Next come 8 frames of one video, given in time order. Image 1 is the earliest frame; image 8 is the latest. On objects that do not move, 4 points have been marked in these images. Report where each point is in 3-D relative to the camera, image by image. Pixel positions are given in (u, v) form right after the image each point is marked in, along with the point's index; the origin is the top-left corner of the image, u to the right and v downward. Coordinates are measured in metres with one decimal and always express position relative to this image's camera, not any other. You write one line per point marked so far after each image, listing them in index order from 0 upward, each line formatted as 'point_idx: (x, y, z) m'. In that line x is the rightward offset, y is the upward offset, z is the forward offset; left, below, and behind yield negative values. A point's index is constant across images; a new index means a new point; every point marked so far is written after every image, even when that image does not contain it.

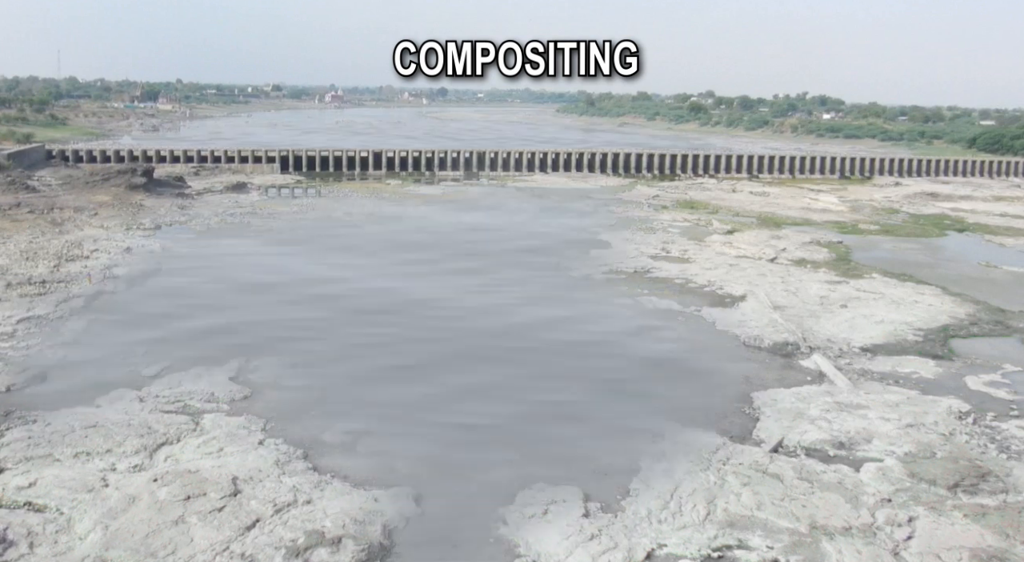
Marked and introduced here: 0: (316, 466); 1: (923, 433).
0: (-2.3, -2.1, +9.2) m
1: (+5.0, -1.9, +9.7) m
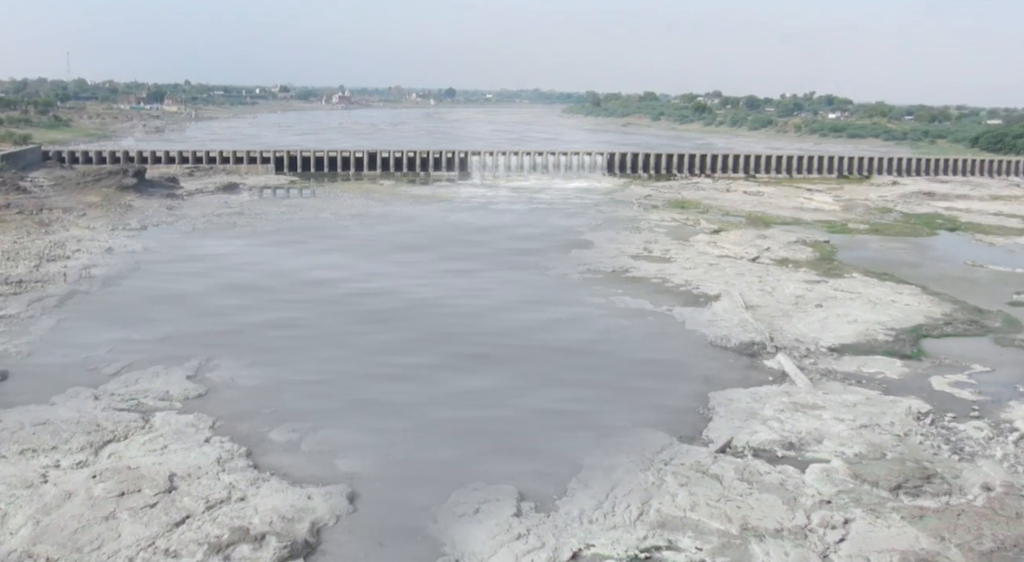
0: (-3.0, -2.1, +9.2) m
1: (+4.4, -1.8, +9.6) m
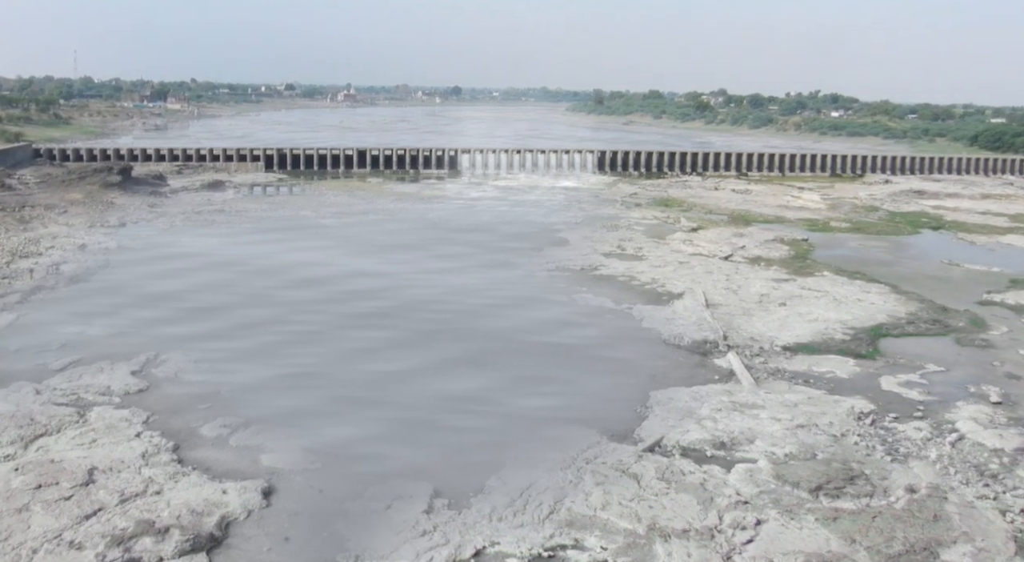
0: (-3.8, -2.0, +9.2) m
1: (+3.6, -1.8, +9.5) m
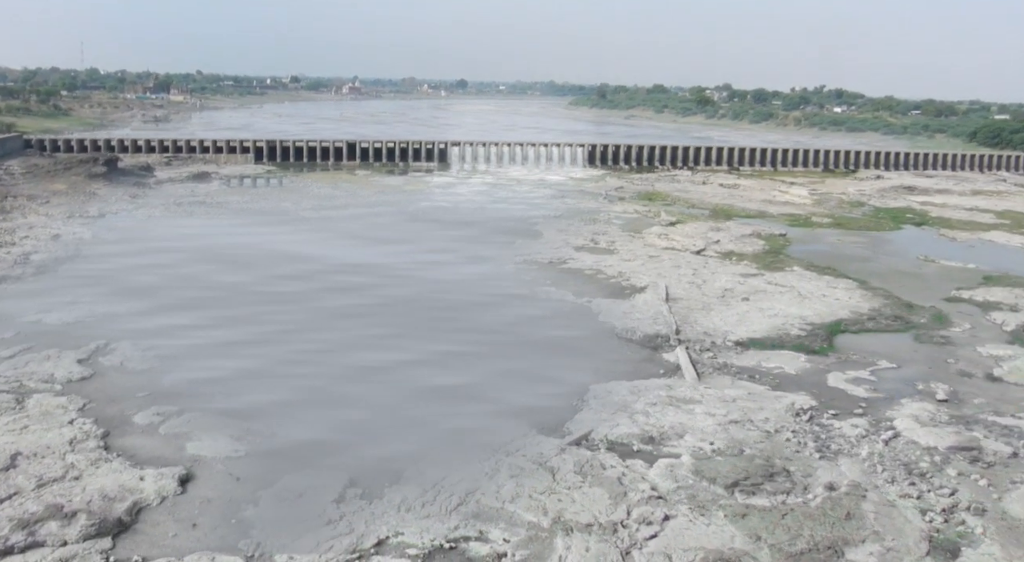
0: (-4.7, -1.9, +9.2) m
1: (+2.7, -1.7, +9.3) m
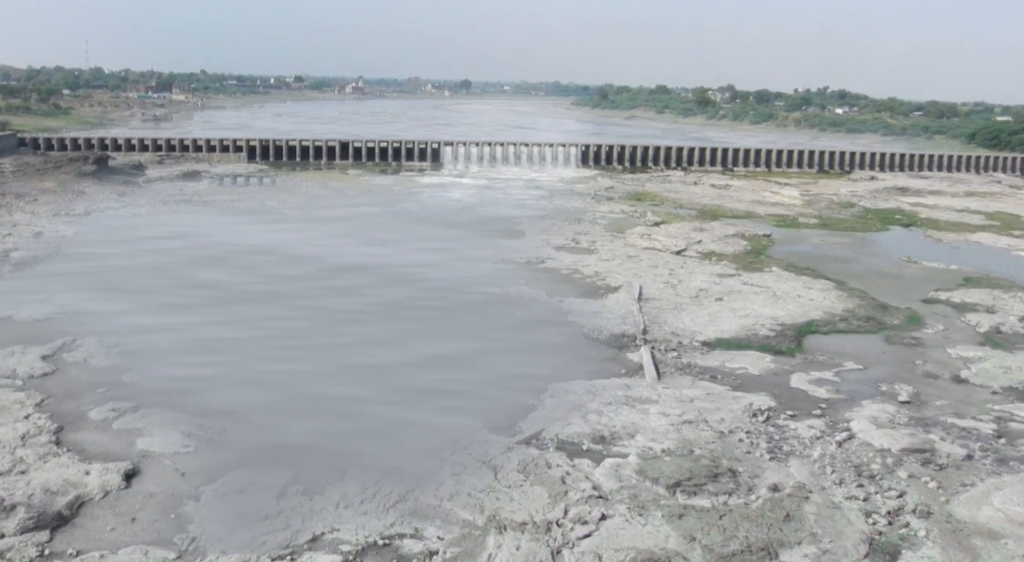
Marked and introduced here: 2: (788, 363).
0: (-5.2, -1.8, +9.2) m
1: (+2.2, -1.7, +9.3) m
2: (+4.1, -1.2, +11.7) m
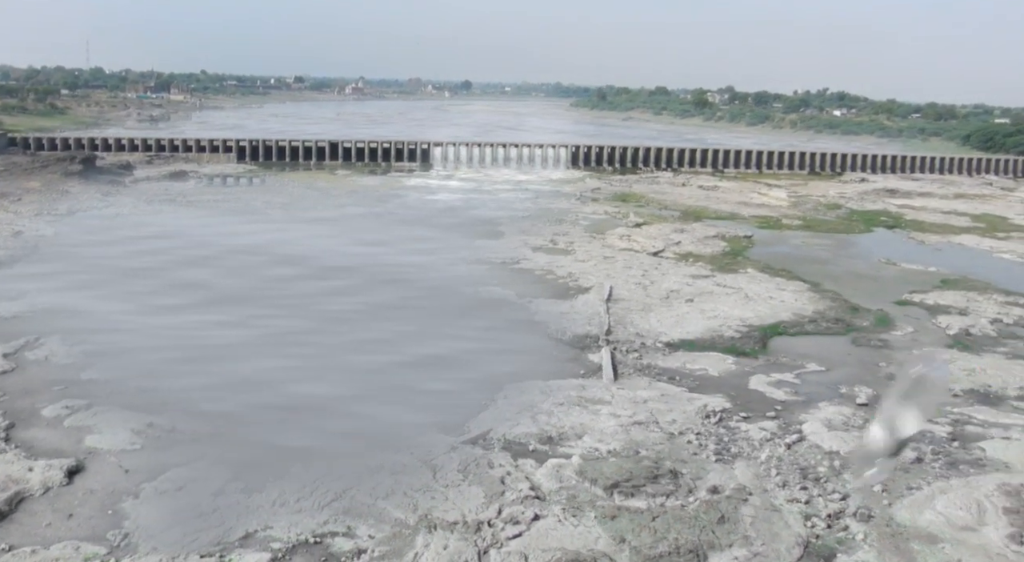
0: (-5.8, -1.8, +9.2) m
1: (+1.6, -1.7, +9.2) m
2: (+3.5, -1.2, +11.6) m
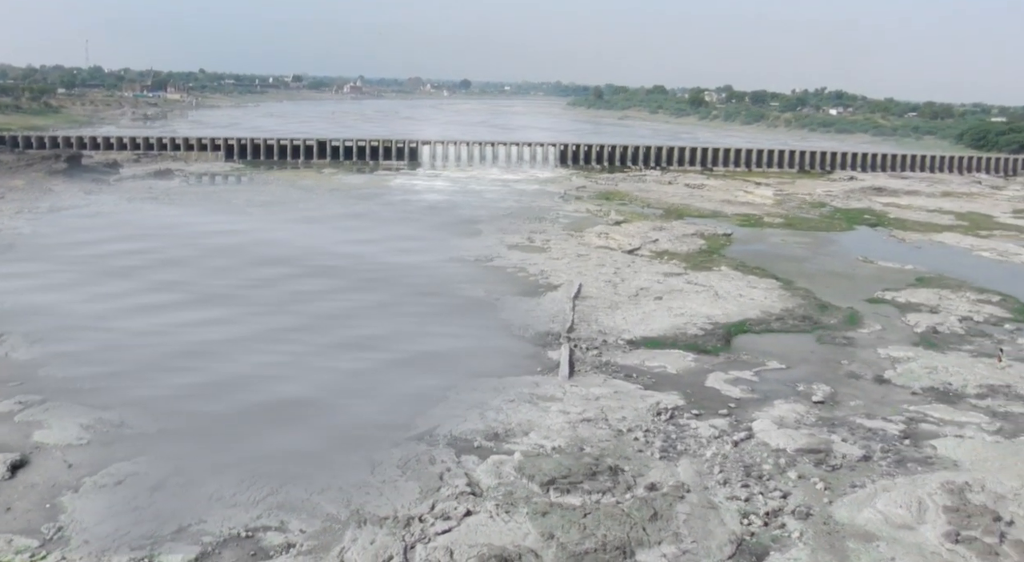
0: (-6.5, -1.8, +9.2) m
1: (+0.9, -1.7, +9.2) m
2: (+2.9, -1.2, +11.6) m
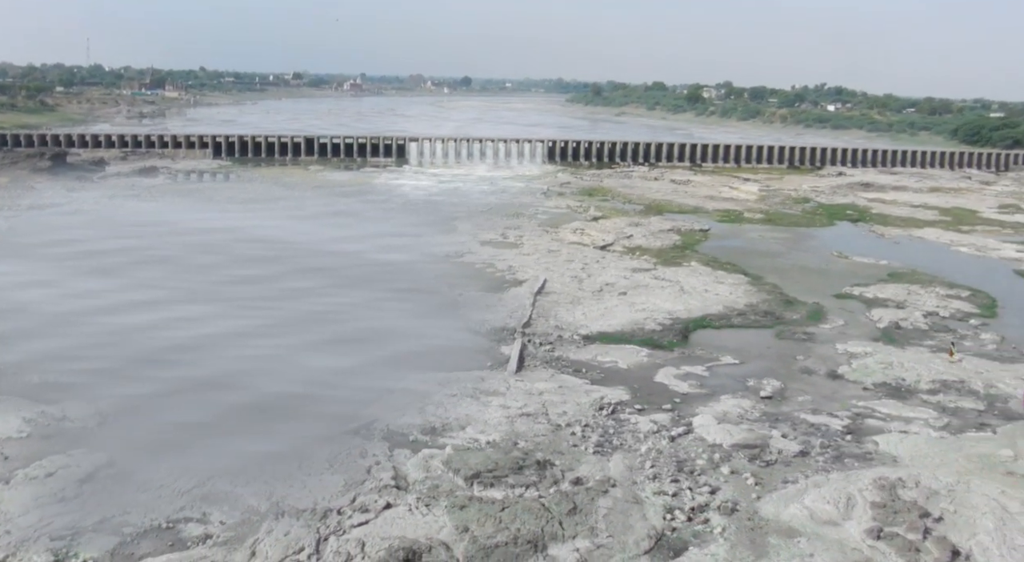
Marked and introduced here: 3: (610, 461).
0: (-7.2, -1.7, +9.2) m
1: (+0.2, -1.6, +9.1) m
2: (+2.2, -1.1, +11.5) m
3: (+1.0, -1.9, +8.3) m
